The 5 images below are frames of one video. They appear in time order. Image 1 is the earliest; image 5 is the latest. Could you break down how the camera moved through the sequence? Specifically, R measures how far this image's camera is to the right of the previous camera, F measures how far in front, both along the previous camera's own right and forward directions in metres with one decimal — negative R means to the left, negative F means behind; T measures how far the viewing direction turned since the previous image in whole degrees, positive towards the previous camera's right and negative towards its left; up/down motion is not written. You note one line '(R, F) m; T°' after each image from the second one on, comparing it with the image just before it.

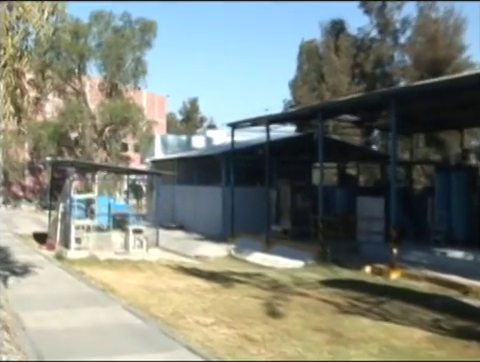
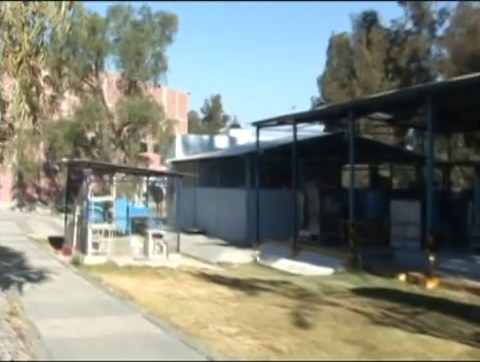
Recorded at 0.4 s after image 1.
(+0.1, +0.7) m; -2°
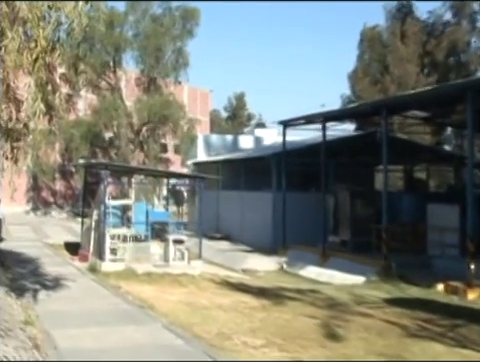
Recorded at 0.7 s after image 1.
(0.0, +0.7) m; -2°
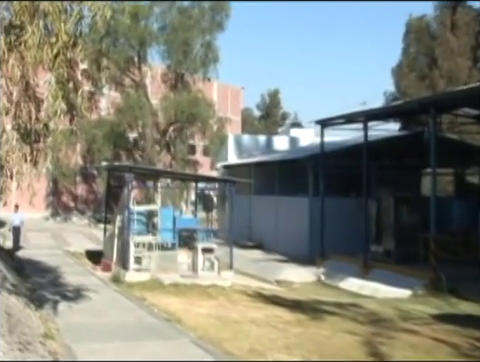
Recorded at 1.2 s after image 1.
(0.0, +0.9) m; -3°
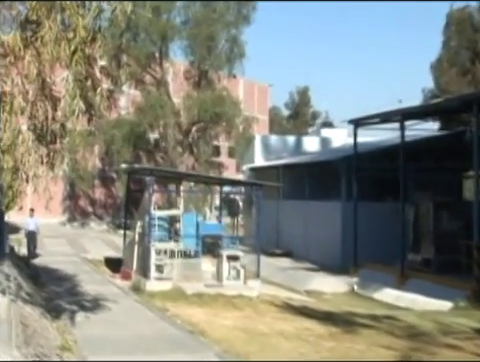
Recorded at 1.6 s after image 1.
(0.0, +0.7) m; -2°
